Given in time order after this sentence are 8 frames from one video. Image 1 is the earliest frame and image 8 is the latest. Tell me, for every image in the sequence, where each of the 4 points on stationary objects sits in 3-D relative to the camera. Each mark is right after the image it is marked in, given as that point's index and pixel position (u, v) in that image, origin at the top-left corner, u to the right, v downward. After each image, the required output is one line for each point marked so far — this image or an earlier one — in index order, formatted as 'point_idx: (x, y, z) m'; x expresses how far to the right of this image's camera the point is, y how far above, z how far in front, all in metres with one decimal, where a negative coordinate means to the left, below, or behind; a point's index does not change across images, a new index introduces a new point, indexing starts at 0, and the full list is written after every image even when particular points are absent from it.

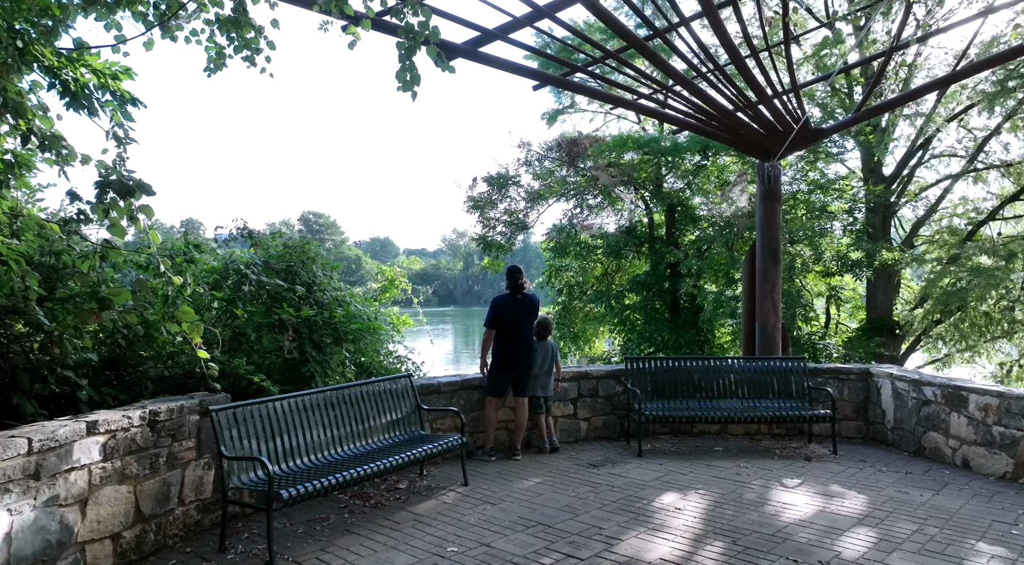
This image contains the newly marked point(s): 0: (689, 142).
0: (+2.4, +1.9, +10.0) m
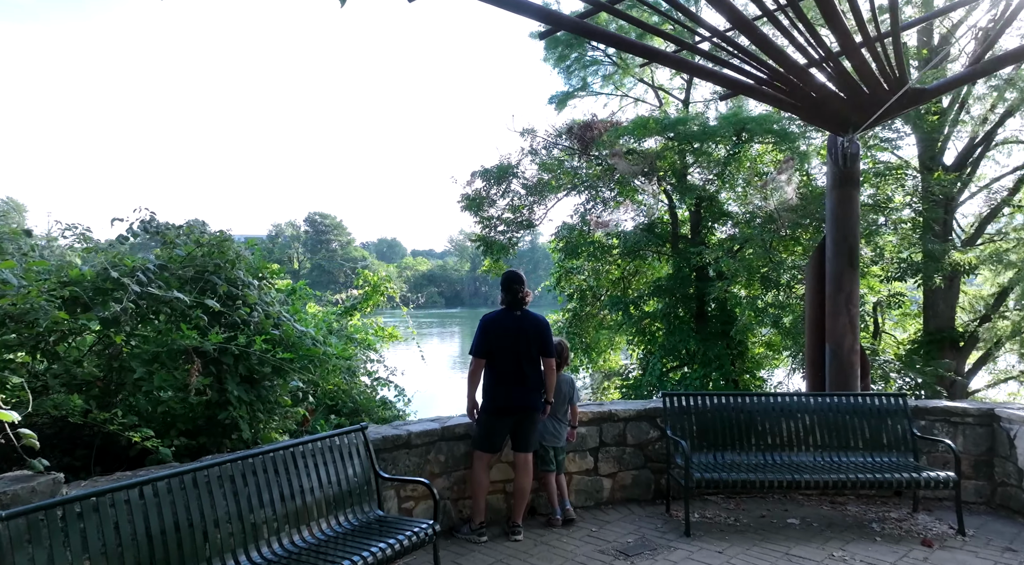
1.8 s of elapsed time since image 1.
0: (+2.4, +1.8, +8.6) m
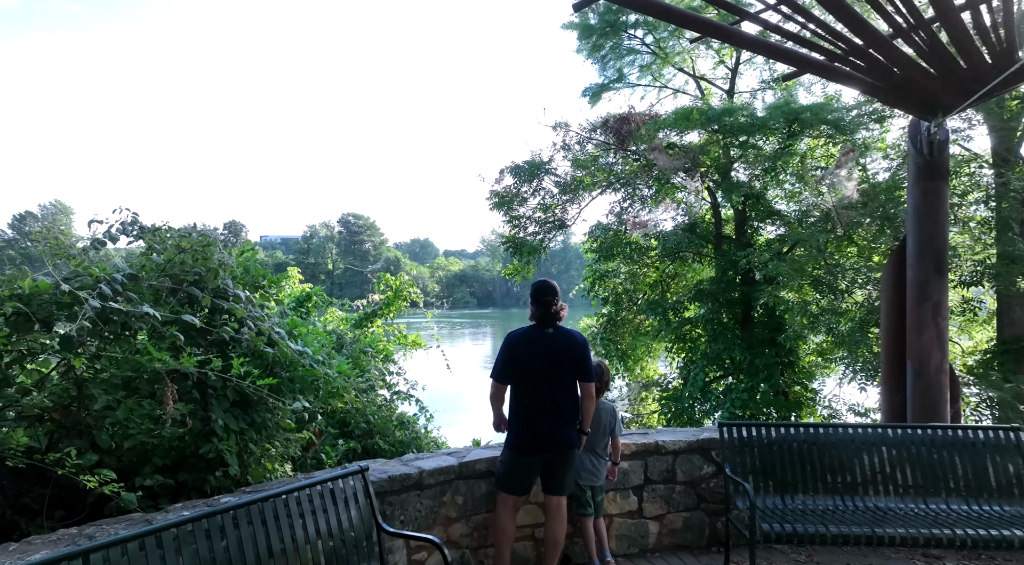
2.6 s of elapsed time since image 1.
0: (+2.8, +1.8, +7.9) m
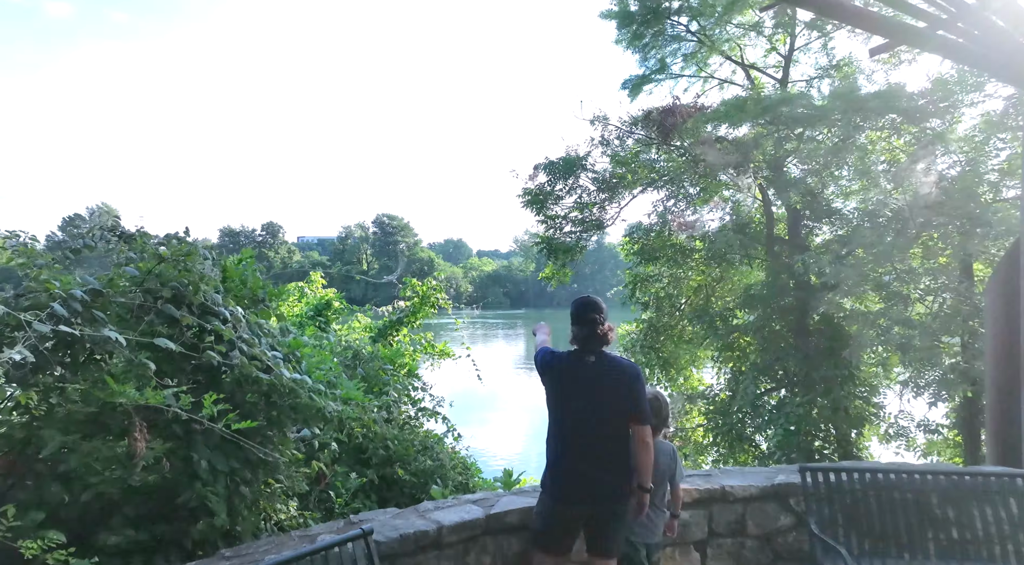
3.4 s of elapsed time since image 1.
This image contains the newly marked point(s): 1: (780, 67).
0: (+3.1, +1.7, +7.2) m
1: (+3.0, +2.4, +8.2) m
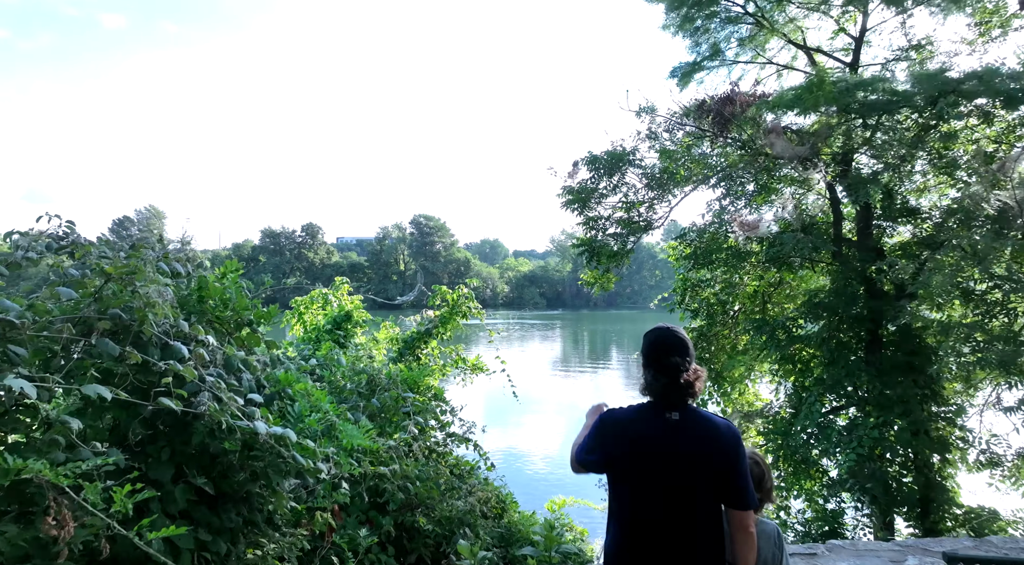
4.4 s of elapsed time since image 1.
0: (+3.5, +1.7, +6.4) m
1: (+3.4, +2.3, +7.4) m
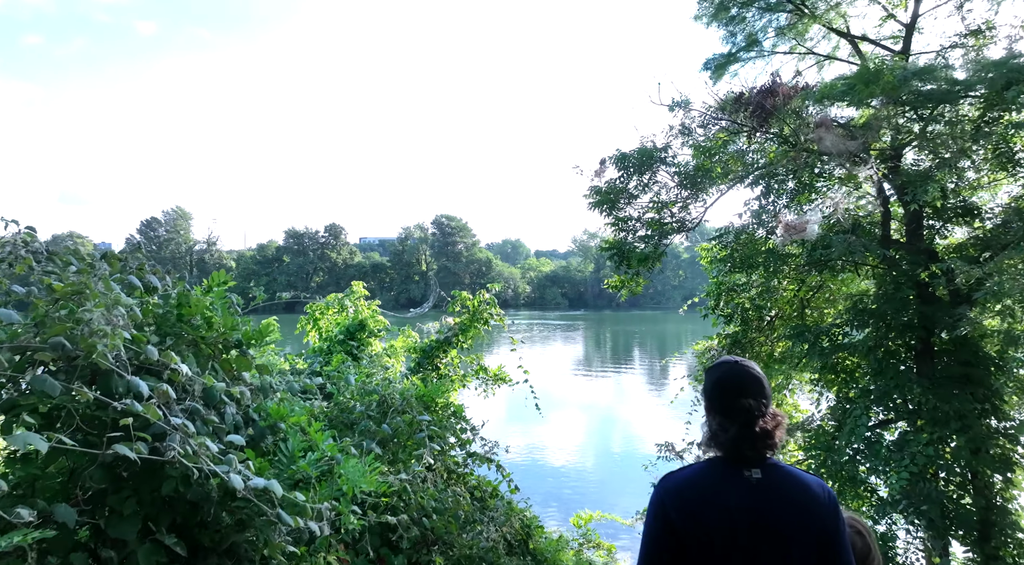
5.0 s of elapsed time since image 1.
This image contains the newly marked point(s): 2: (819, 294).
0: (+3.6, +1.6, +5.8) m
1: (+3.6, +2.3, +6.9) m
2: (+3.3, -0.1, +7.9) m
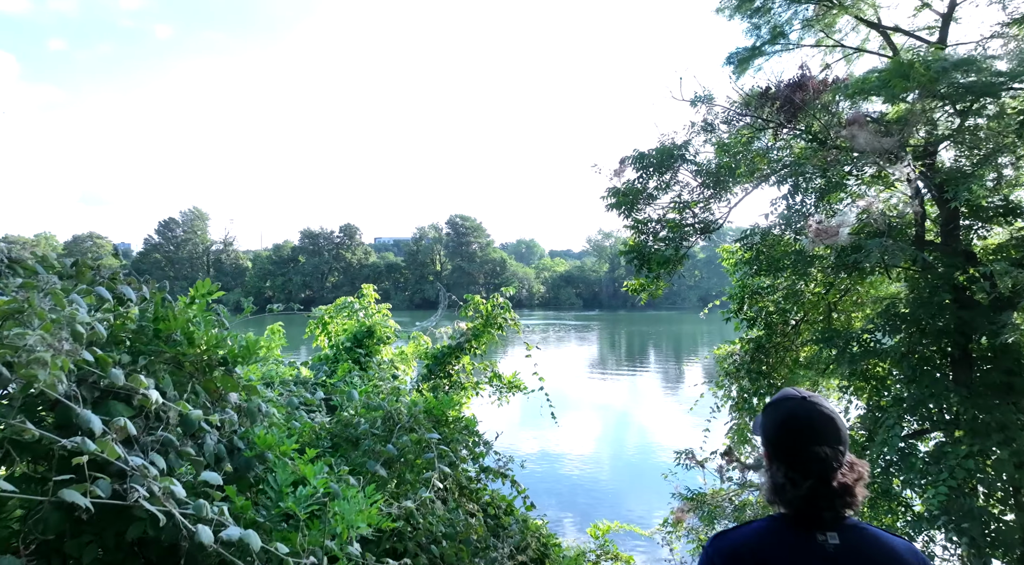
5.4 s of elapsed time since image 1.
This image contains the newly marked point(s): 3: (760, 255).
0: (+3.8, +1.6, +5.5) m
1: (+3.7, +2.3, +6.5) m
2: (+3.5, -0.2, +7.5) m
3: (+2.4, +0.3, +7.3) m
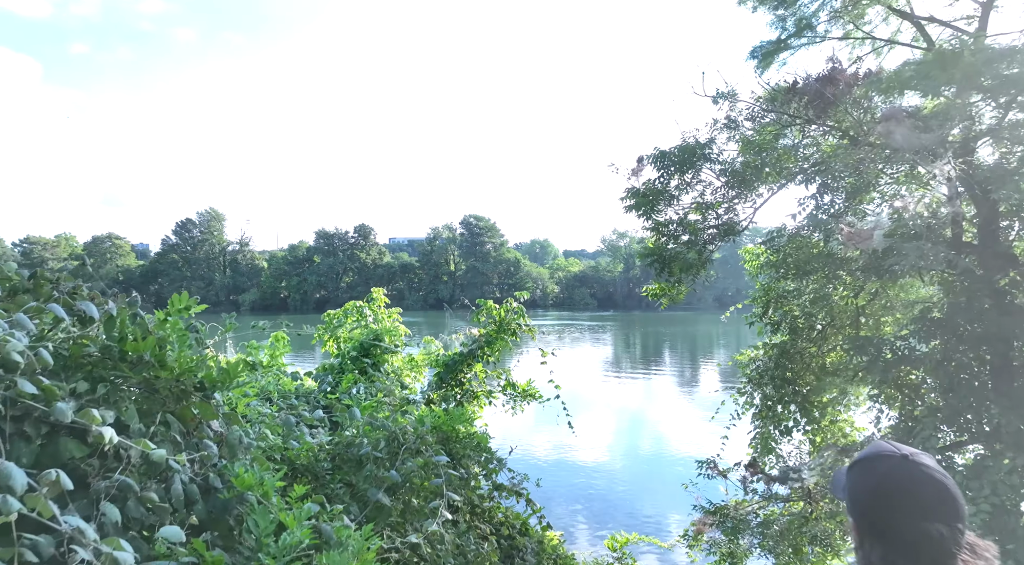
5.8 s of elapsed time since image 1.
0: (+3.9, +1.6, +5.2) m
1: (+3.8, +2.2, +6.2) m
2: (+3.6, -0.2, +7.2) m
3: (+2.5, +0.2, +6.9) m
